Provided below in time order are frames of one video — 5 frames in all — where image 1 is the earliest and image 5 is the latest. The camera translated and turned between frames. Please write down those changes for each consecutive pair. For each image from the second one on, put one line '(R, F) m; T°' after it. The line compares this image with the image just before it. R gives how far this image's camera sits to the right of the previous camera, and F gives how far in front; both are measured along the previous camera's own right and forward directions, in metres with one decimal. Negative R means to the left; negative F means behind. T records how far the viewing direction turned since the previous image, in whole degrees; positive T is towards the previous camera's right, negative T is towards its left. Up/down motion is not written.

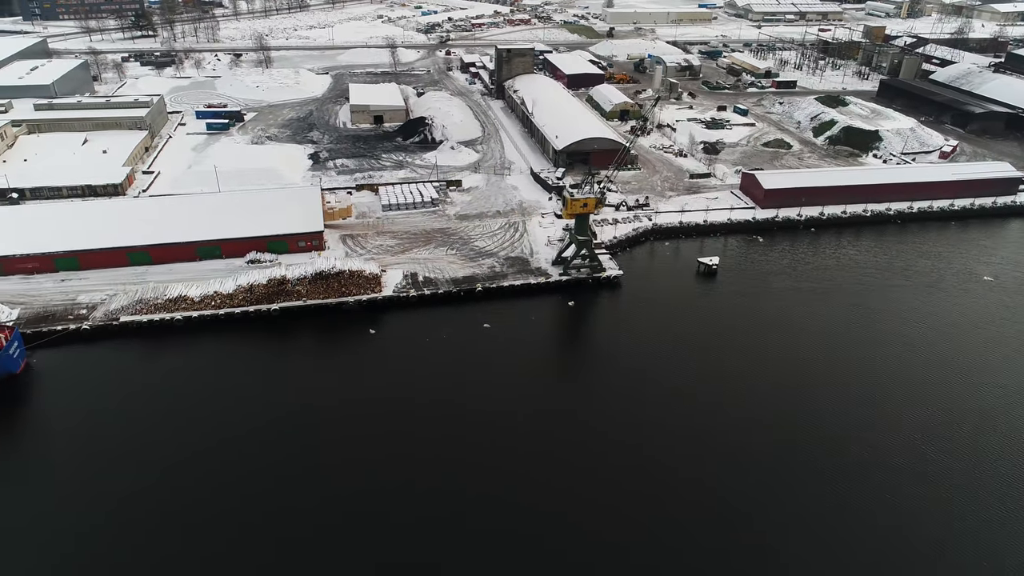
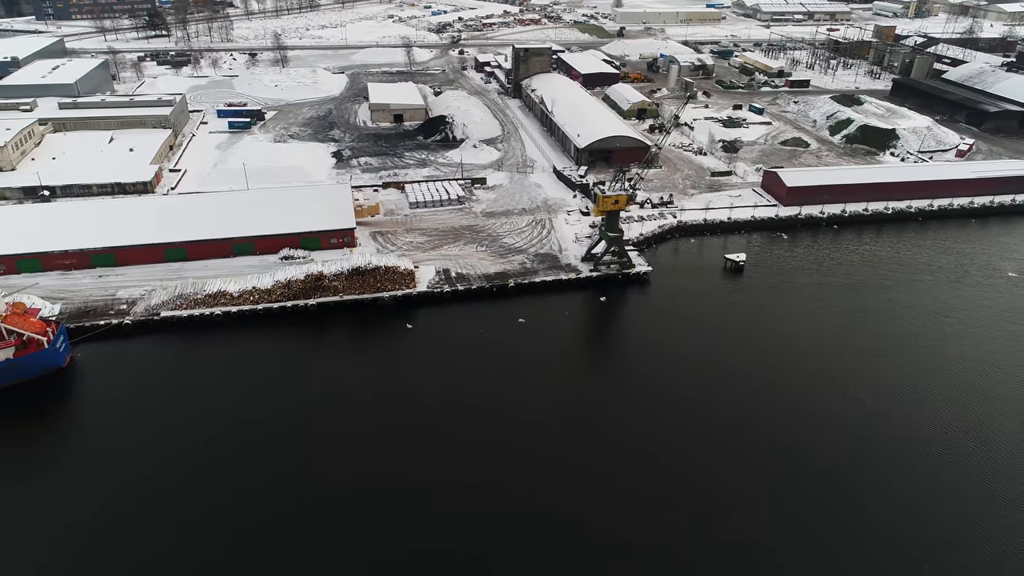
(-1.0, -0.3) m; 0°
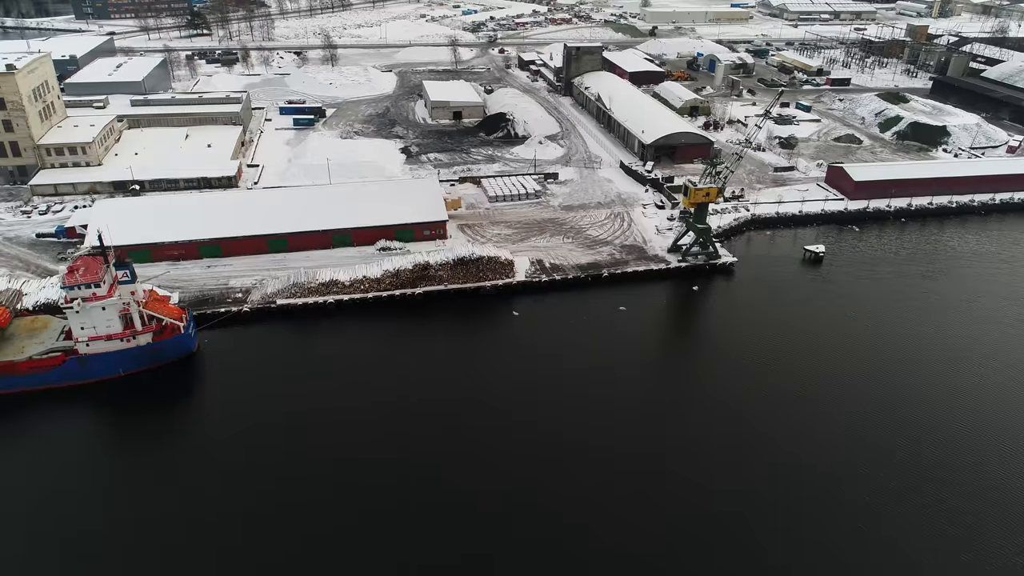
(-3.0, -0.7) m; 0°
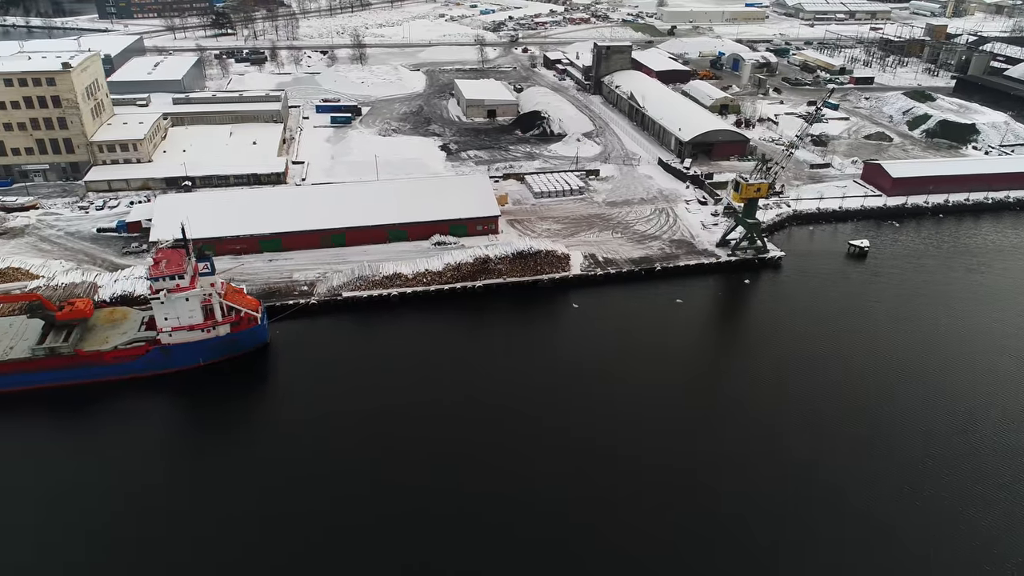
(-1.8, -0.5) m; 0°
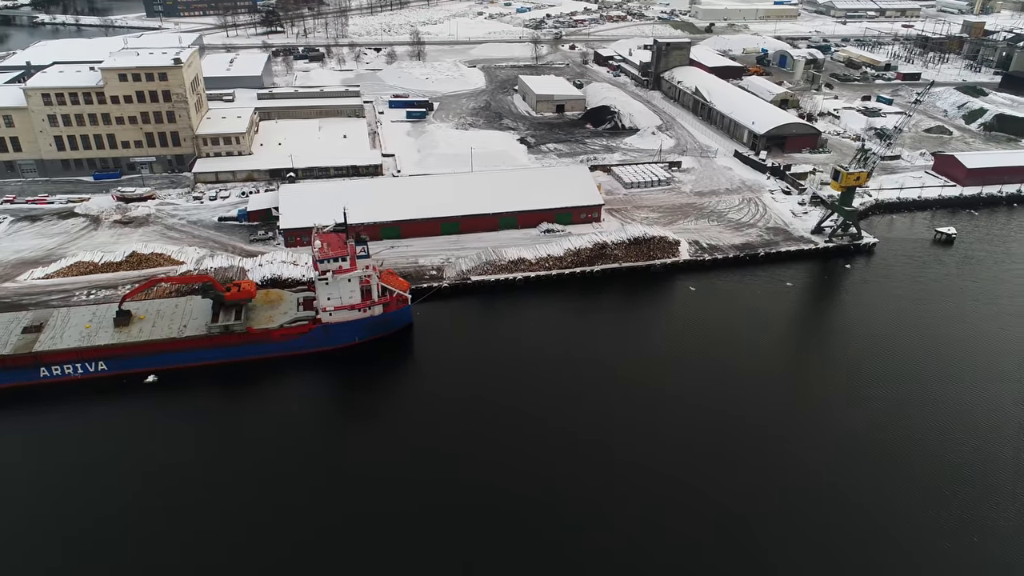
(-3.8, -1.0) m; 0°
